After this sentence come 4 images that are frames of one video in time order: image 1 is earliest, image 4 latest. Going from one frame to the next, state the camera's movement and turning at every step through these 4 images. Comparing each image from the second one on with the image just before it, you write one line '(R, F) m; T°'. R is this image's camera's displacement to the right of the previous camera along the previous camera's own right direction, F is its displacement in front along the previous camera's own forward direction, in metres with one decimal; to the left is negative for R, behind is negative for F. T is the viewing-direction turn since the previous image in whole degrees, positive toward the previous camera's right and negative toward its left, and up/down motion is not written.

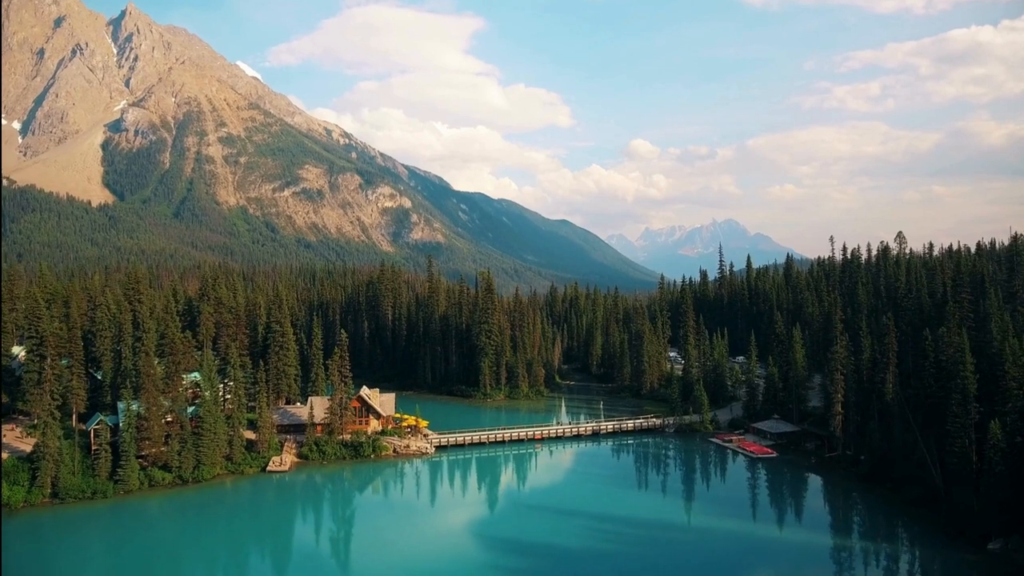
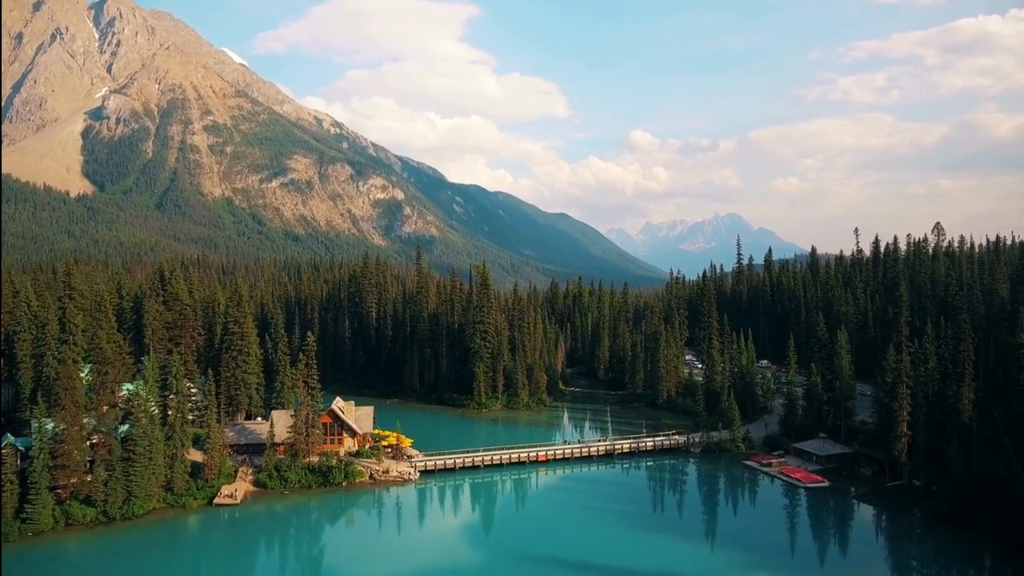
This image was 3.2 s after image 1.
(-0.5, +11.9) m; 0°
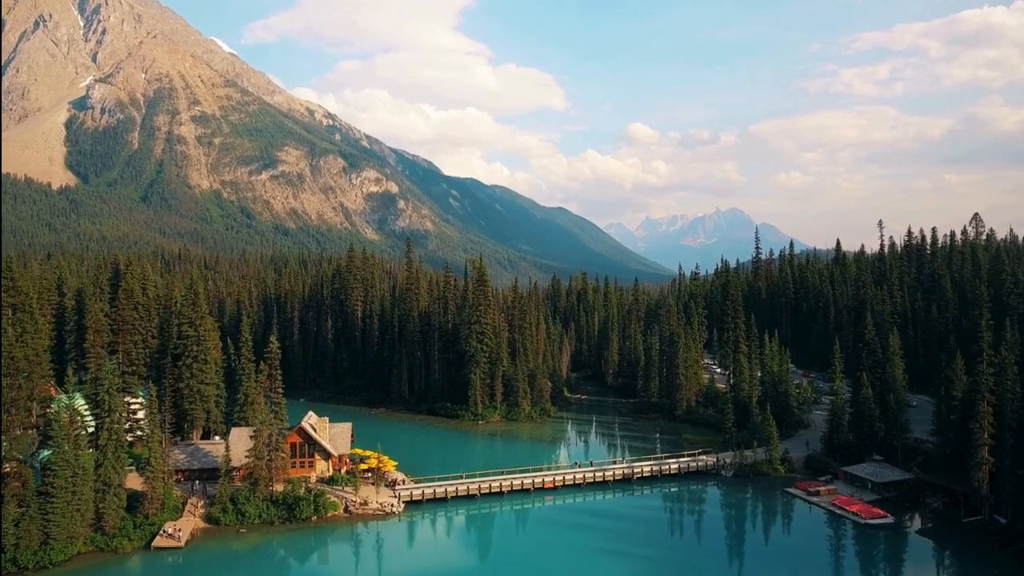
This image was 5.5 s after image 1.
(-0.4, +9.8) m; 0°
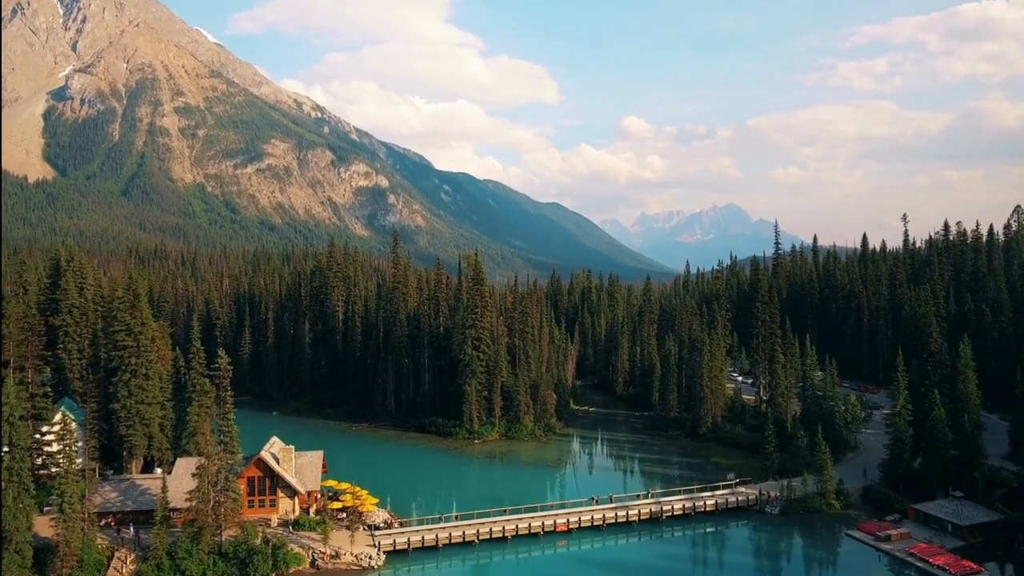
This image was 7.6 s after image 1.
(-0.8, +9.7) m; +1°
